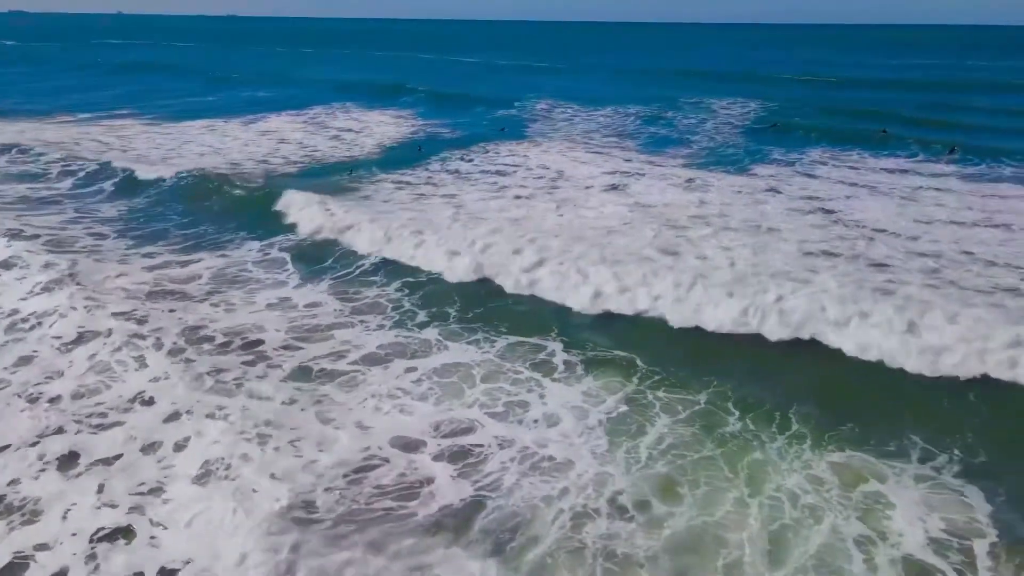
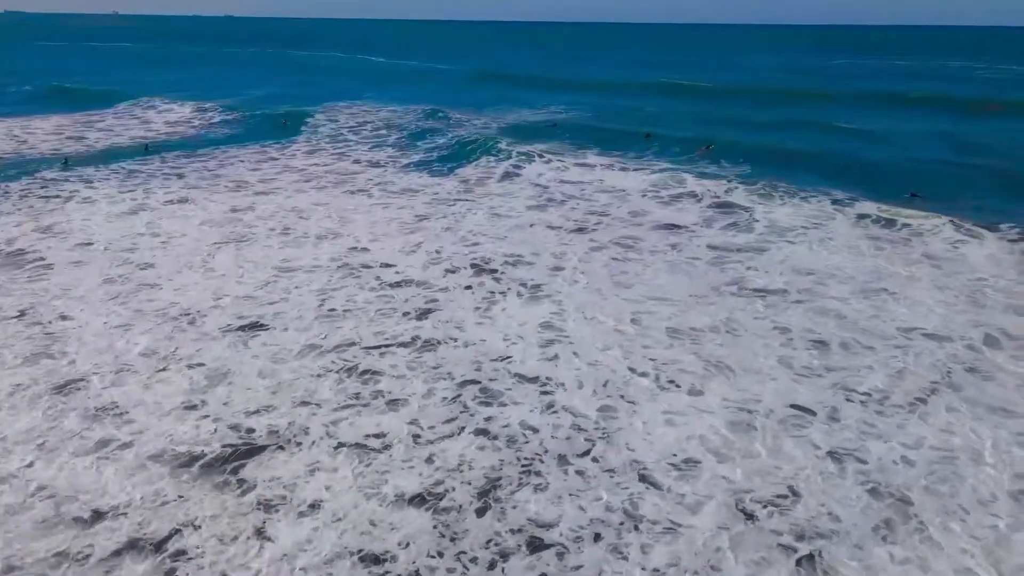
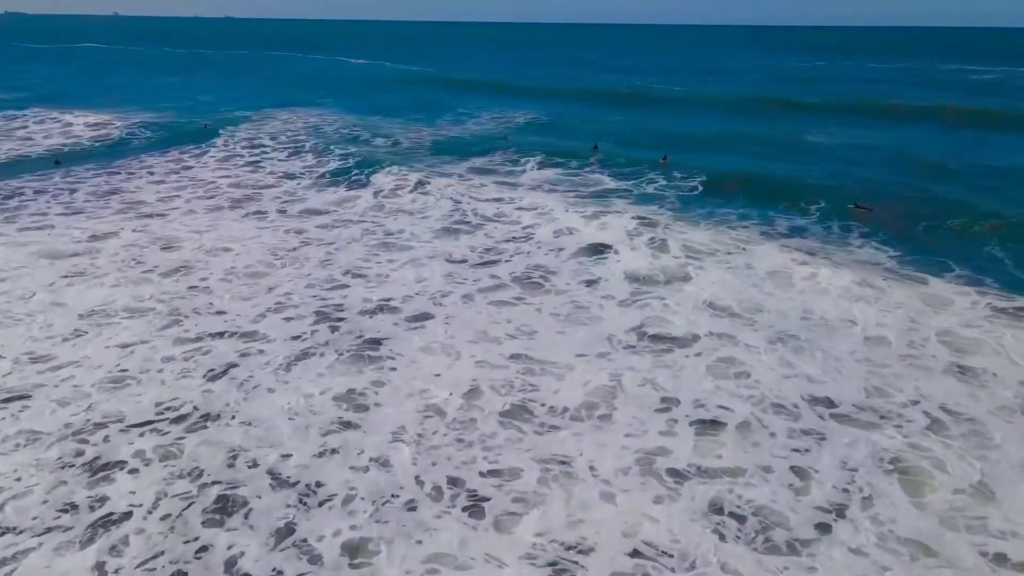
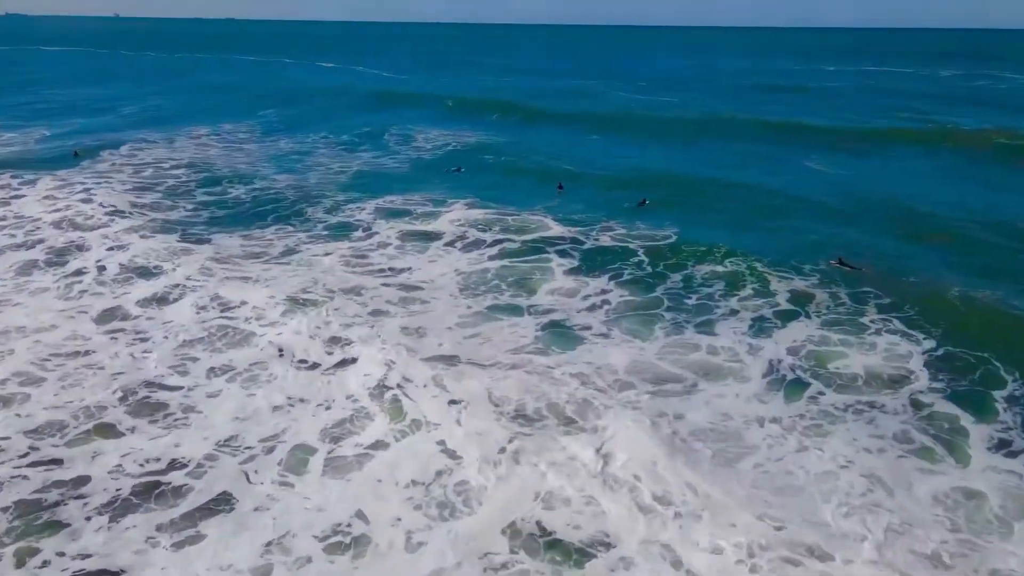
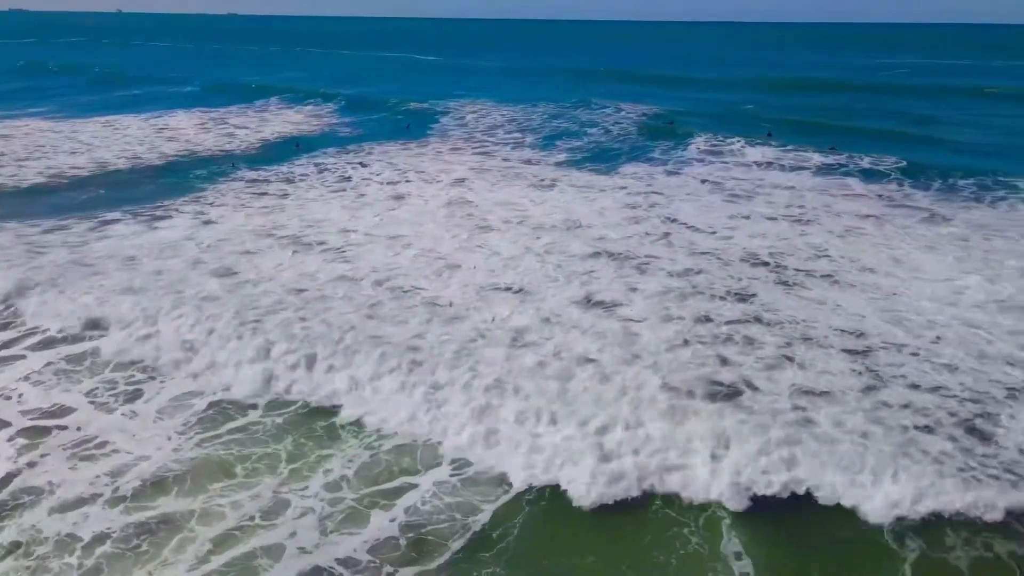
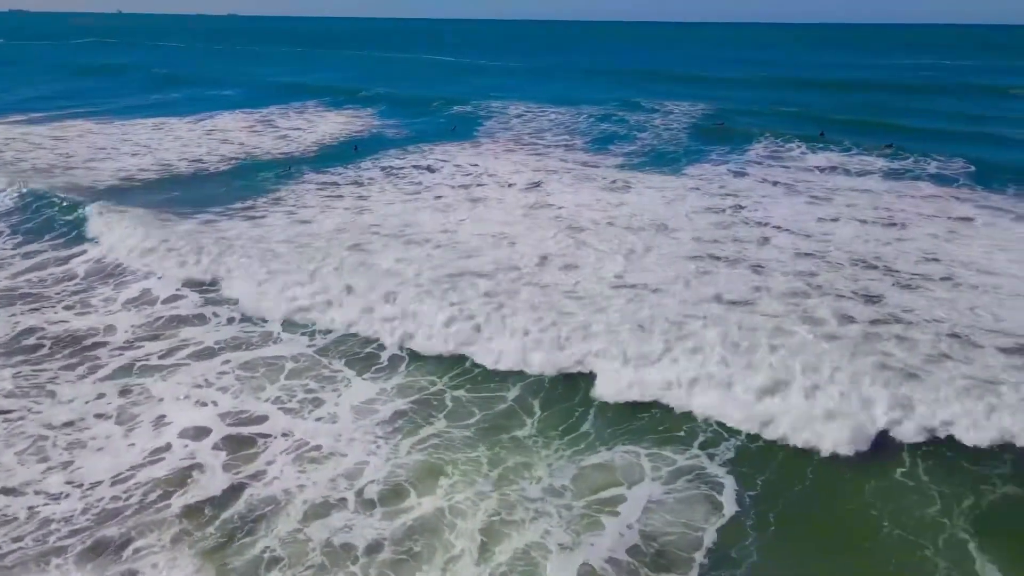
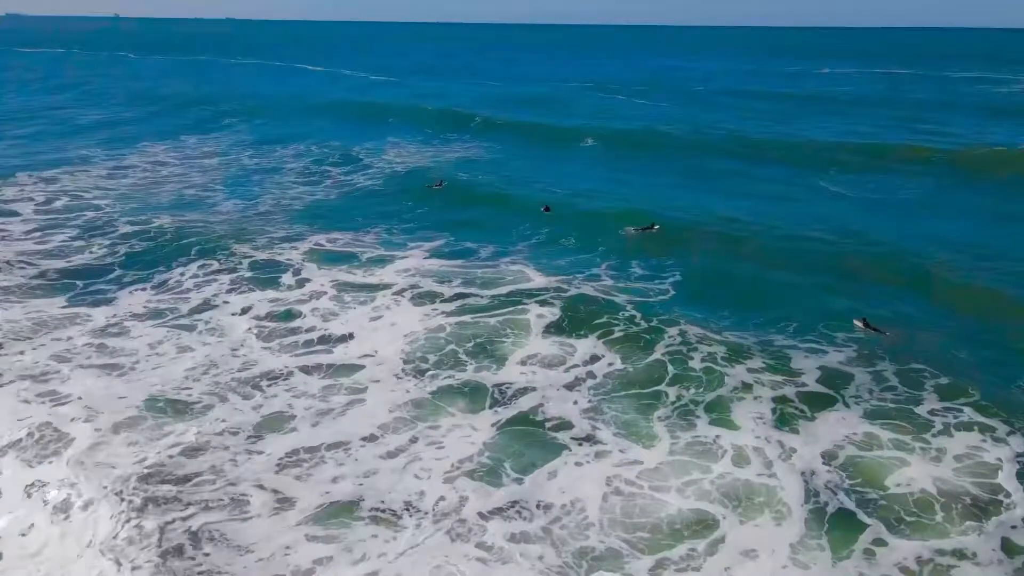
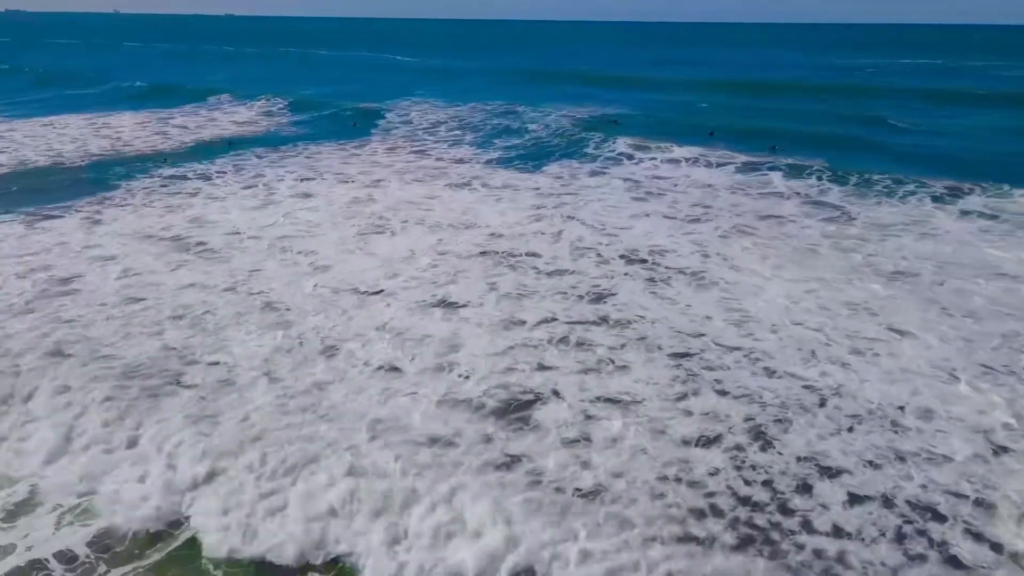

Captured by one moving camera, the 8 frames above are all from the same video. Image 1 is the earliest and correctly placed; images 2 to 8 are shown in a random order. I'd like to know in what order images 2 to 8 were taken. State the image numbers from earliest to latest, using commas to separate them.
6, 5, 8, 2, 3, 4, 7
